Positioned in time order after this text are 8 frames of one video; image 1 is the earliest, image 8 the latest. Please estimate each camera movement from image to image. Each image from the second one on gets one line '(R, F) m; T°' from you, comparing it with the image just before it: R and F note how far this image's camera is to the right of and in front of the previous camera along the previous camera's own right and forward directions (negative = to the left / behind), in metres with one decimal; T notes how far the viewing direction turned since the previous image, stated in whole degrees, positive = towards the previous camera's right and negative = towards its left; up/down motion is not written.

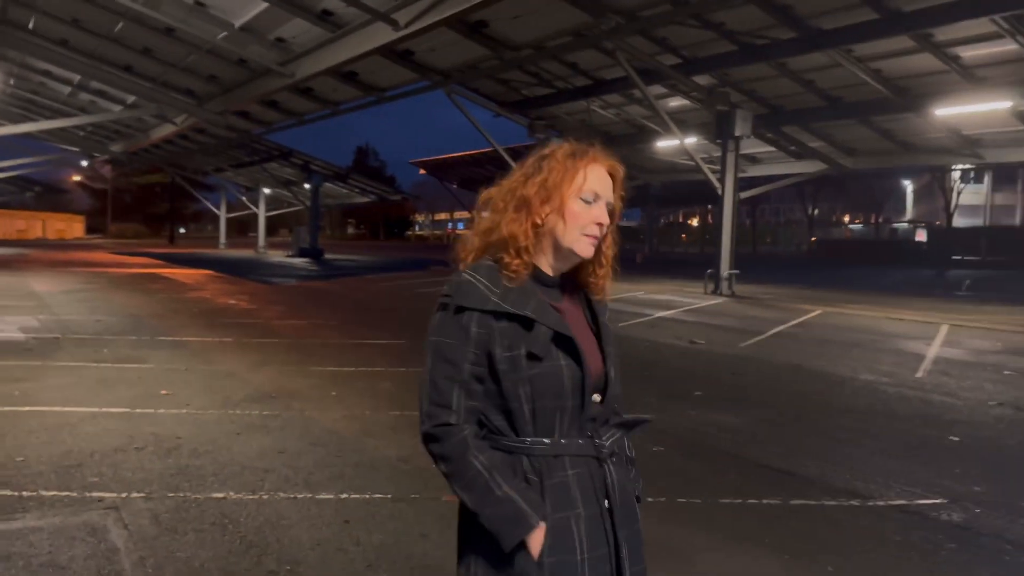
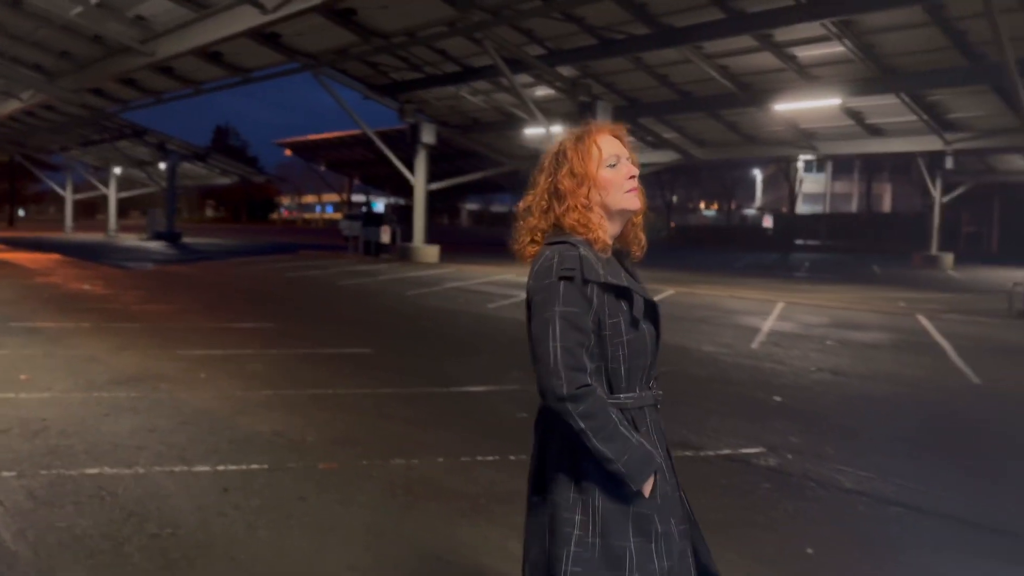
(+0.5, -0.3) m; +5°
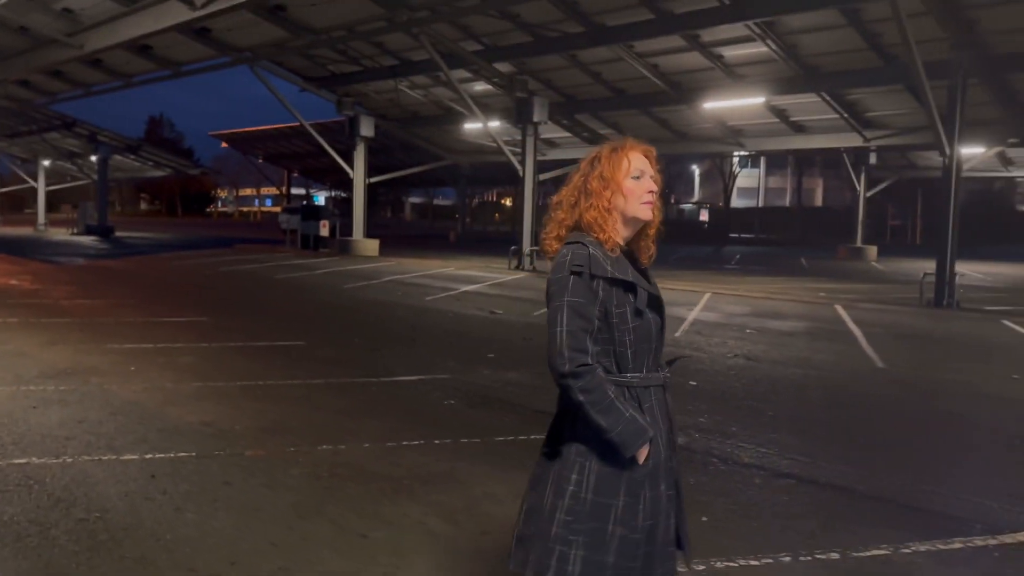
(+0.1, -0.3) m; +4°
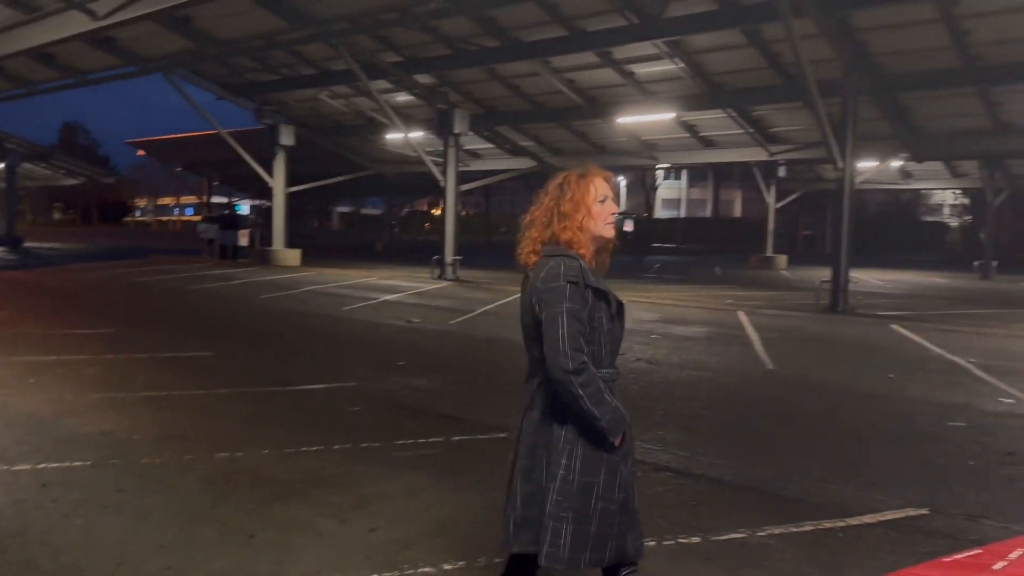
(+0.2, -0.3) m; +5°
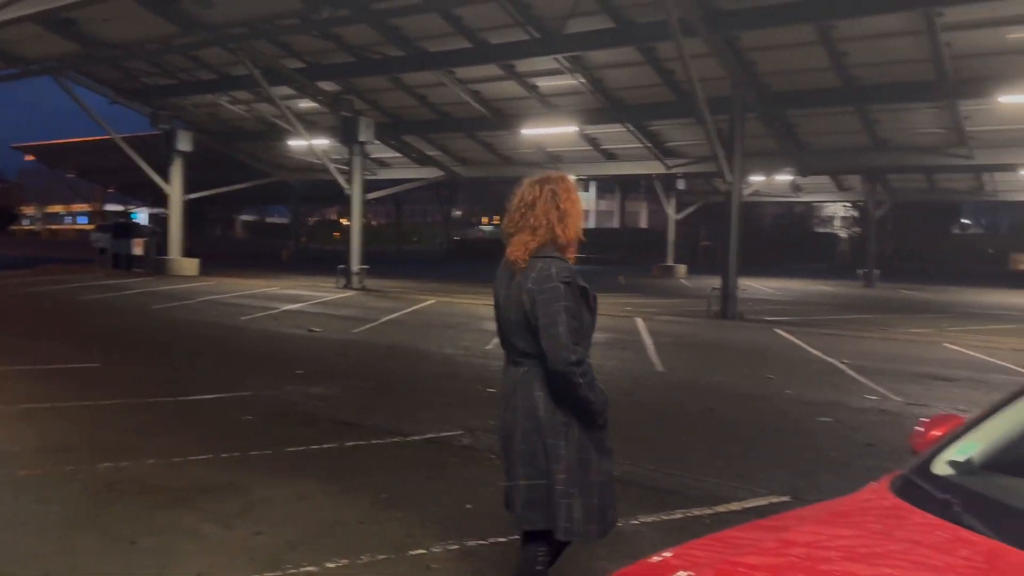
(+0.1, -0.2) m; +6°
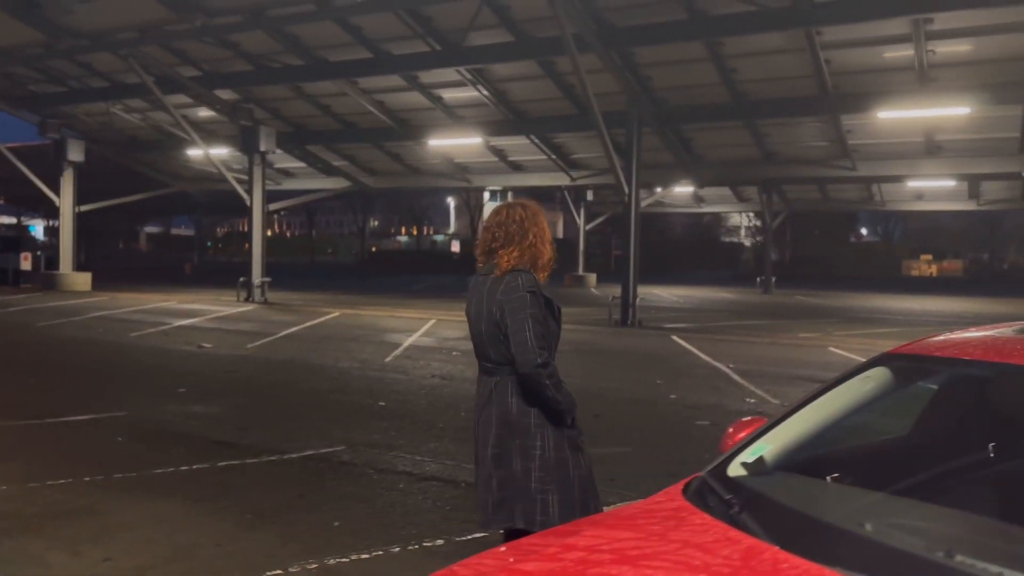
(+0.3, 0.0) m; +6°
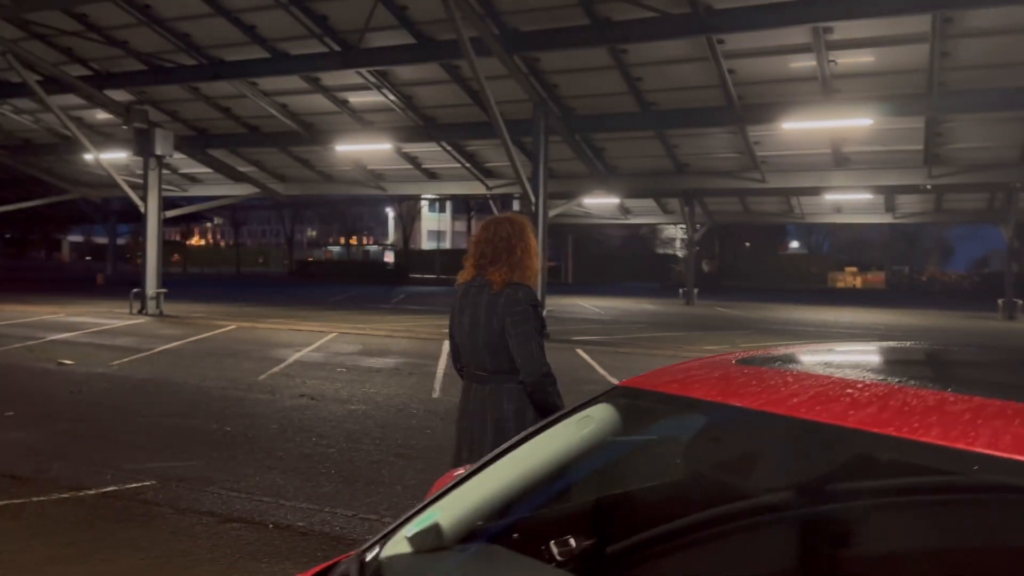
(+0.8, +0.5) m; +4°
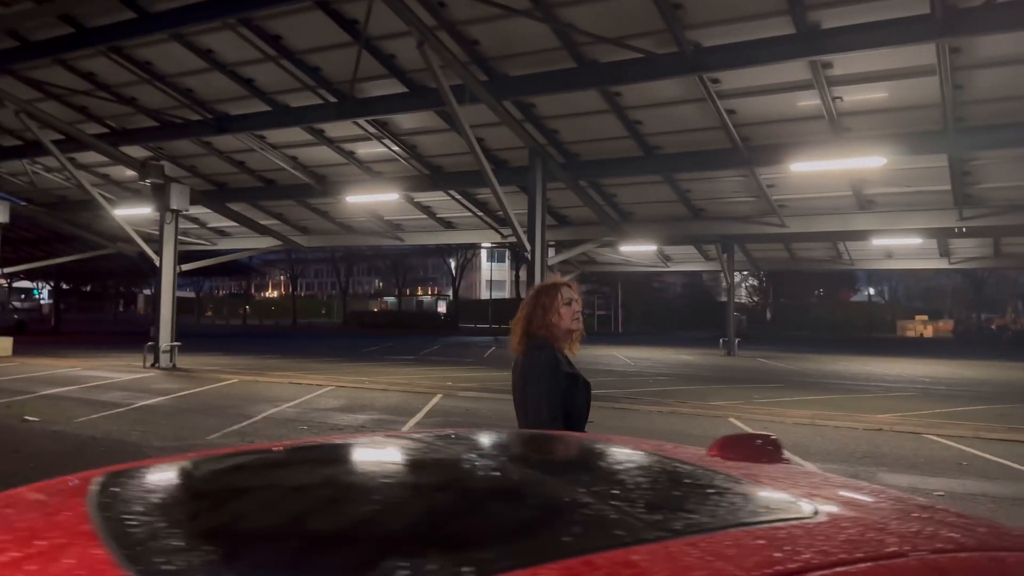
(+1.3, +0.6) m; -5°
